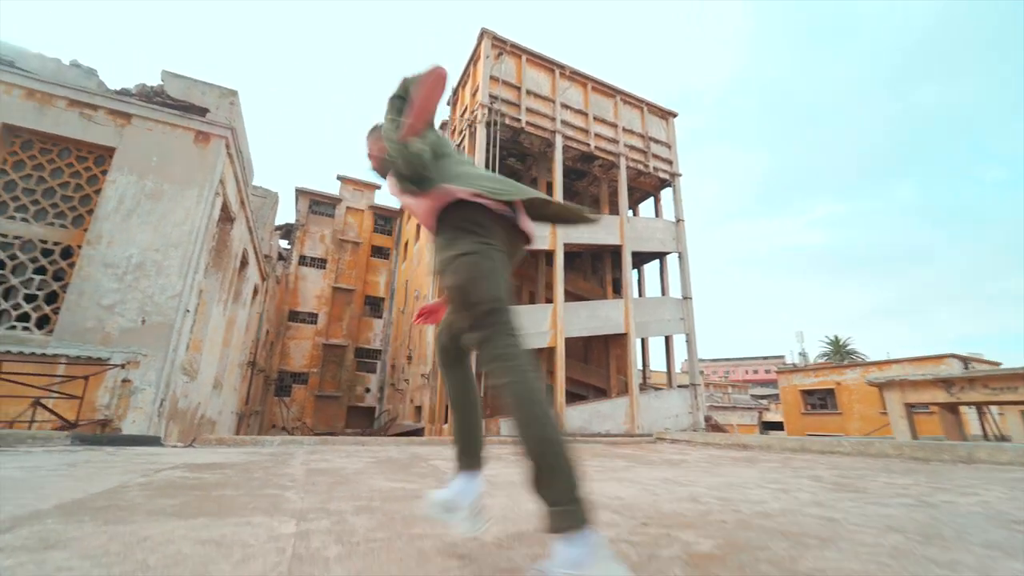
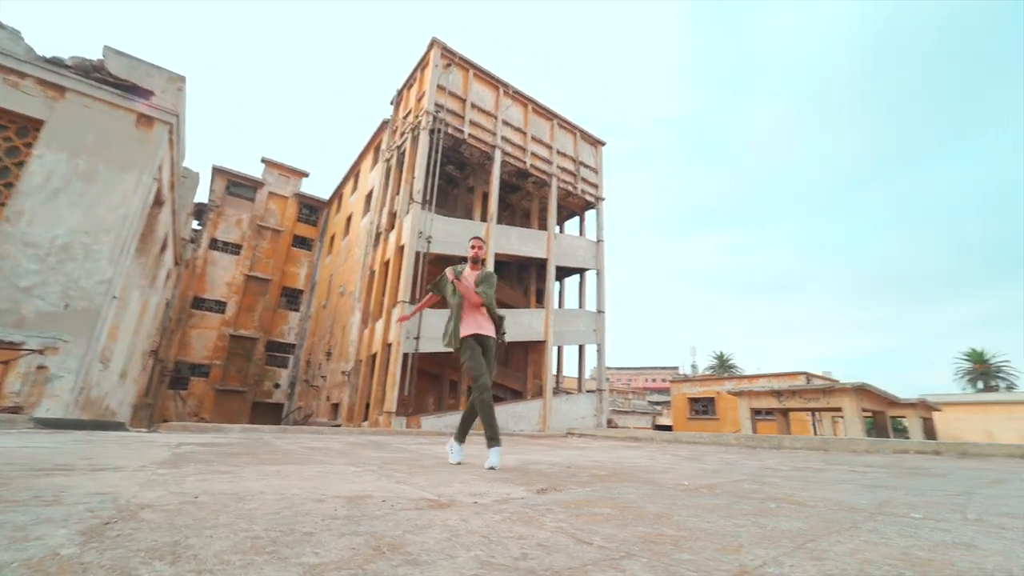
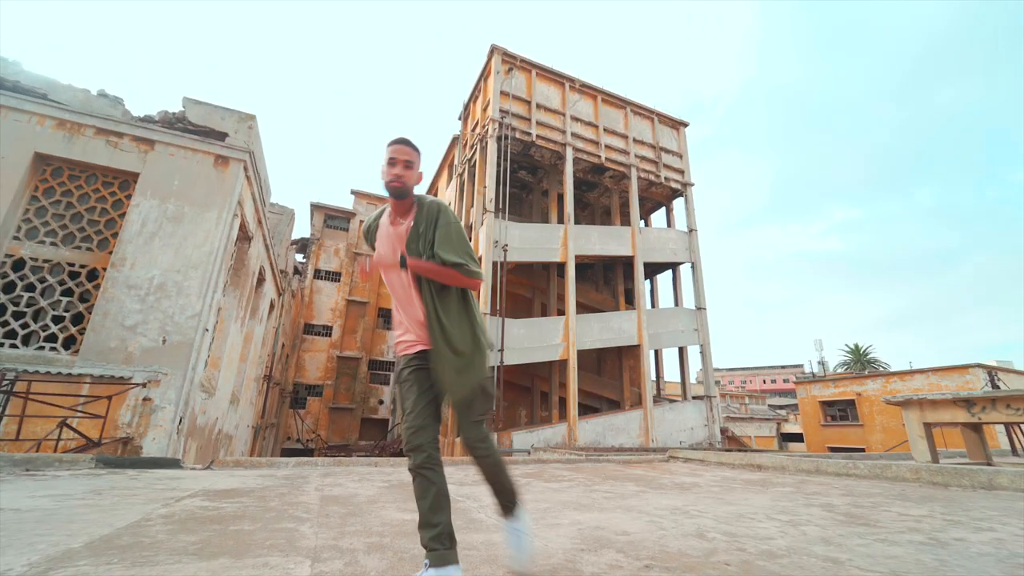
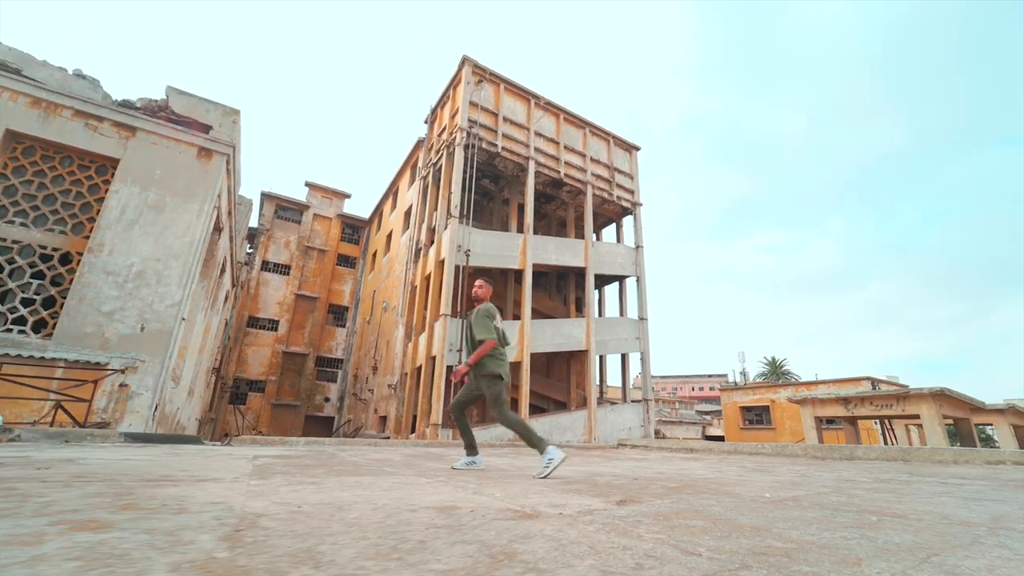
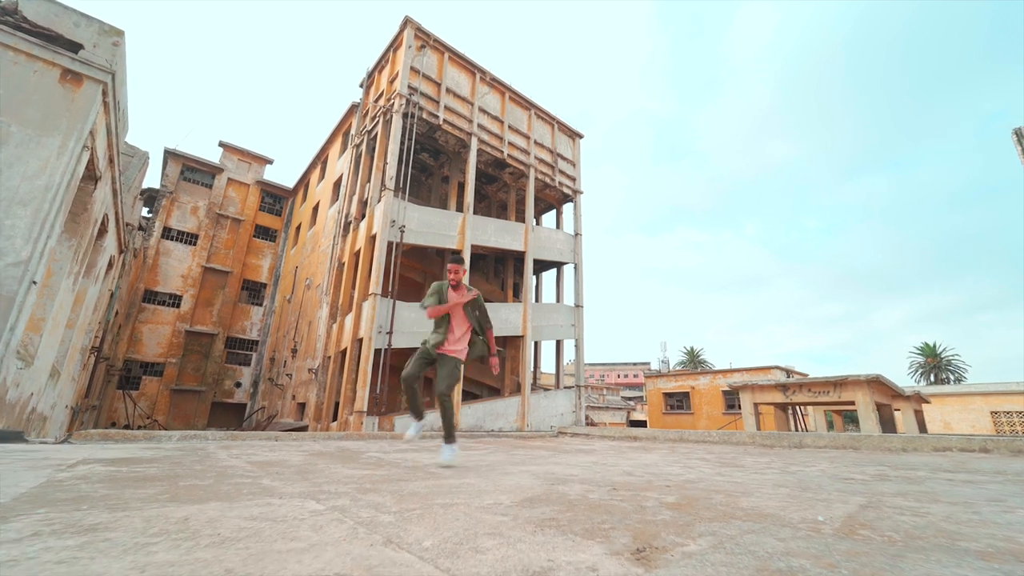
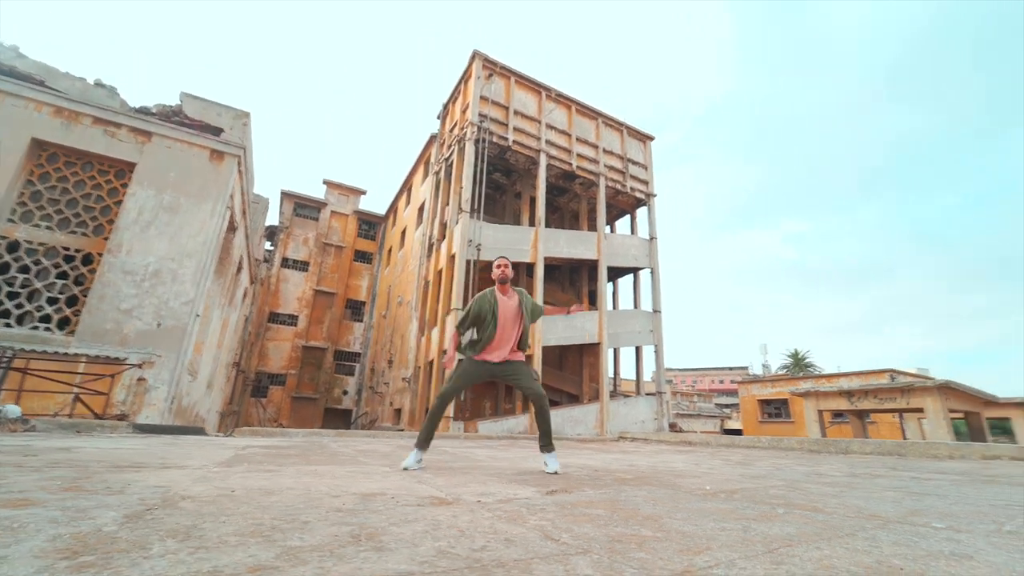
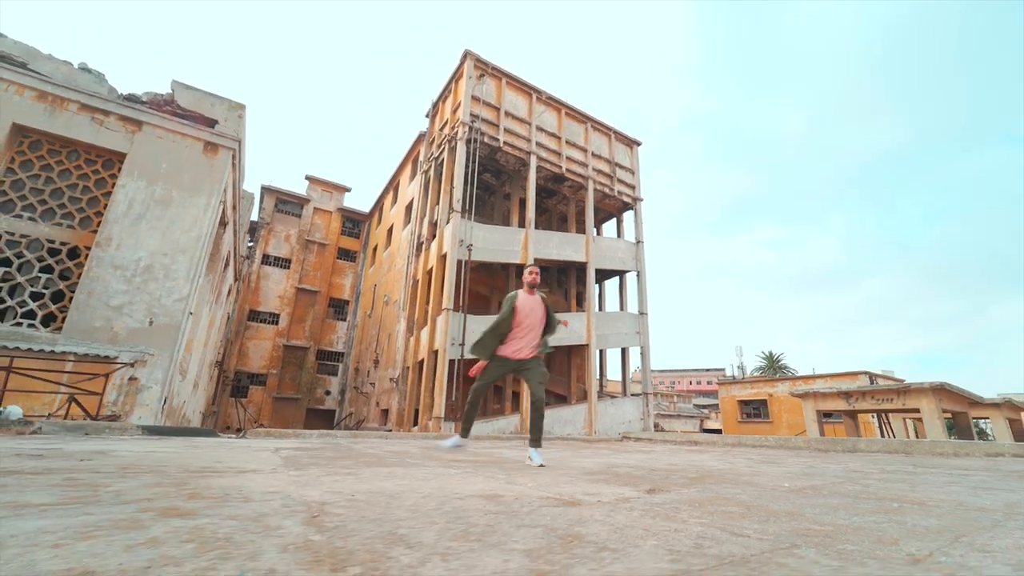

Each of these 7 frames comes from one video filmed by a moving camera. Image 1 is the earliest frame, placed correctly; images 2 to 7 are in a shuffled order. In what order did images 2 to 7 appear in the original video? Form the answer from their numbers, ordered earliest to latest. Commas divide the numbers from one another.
3, 6, 2, 5, 4, 7
